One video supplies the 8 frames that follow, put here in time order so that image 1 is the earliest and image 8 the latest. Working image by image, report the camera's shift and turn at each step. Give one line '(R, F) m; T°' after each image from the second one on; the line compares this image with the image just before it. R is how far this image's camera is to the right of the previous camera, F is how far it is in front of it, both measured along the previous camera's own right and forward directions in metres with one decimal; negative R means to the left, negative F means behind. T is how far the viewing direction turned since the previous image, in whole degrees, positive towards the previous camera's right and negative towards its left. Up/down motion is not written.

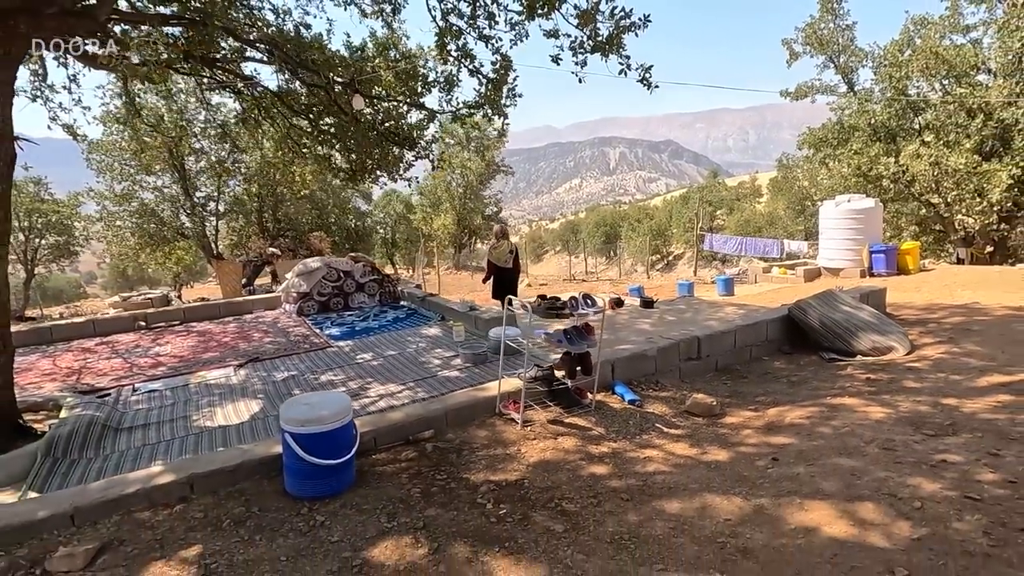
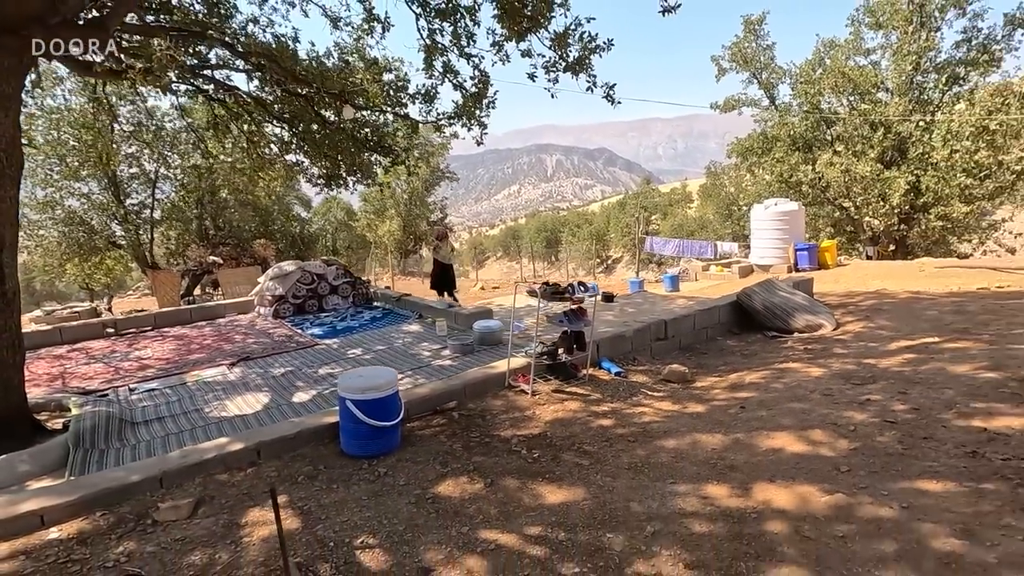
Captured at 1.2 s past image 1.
(-0.5, -0.5) m; +6°
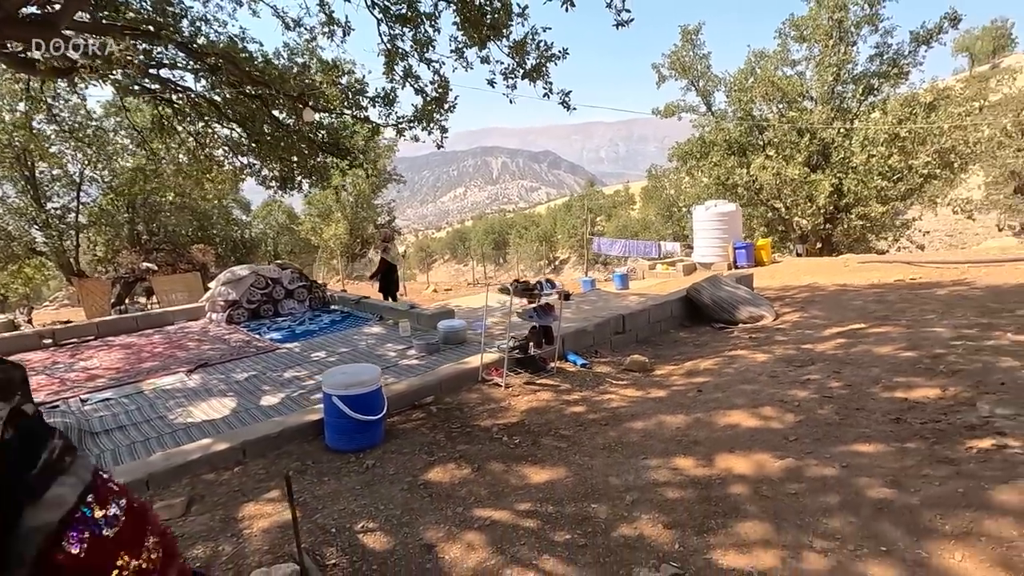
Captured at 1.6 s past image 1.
(-0.2, -0.2) m; +6°
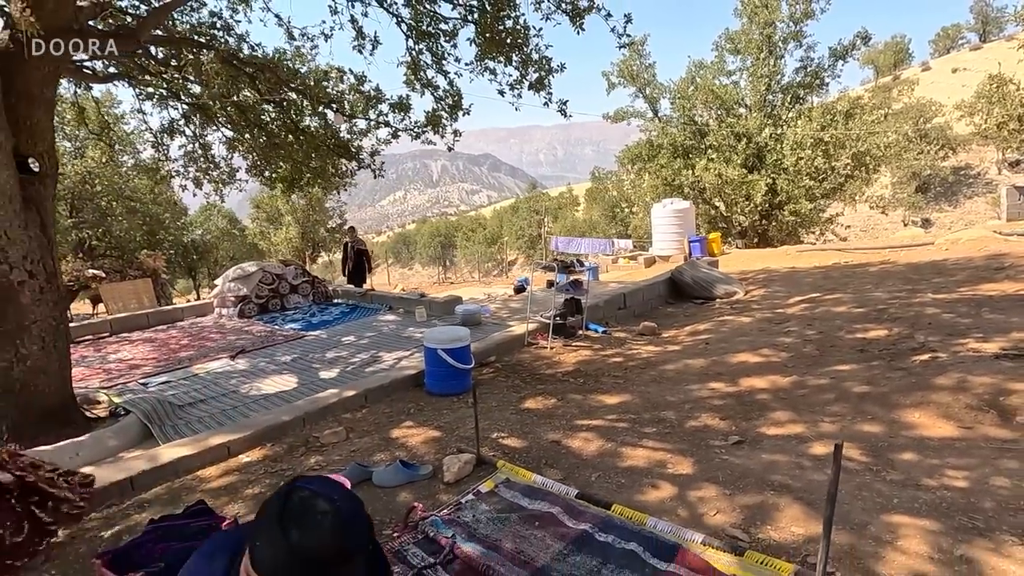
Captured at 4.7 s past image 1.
(-1.0, -0.8) m; +6°
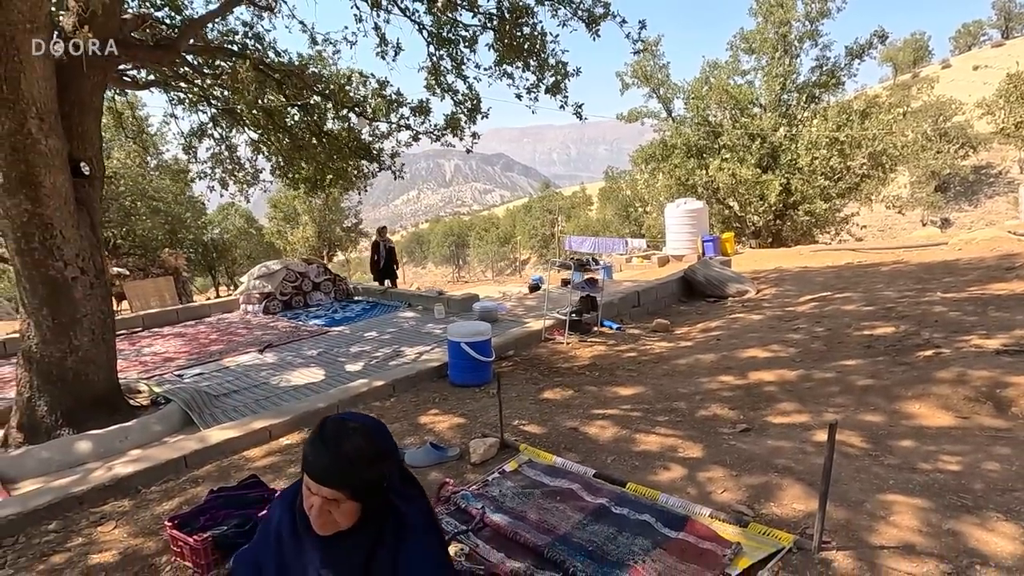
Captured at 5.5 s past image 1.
(-0.1, -0.2) m; -1°
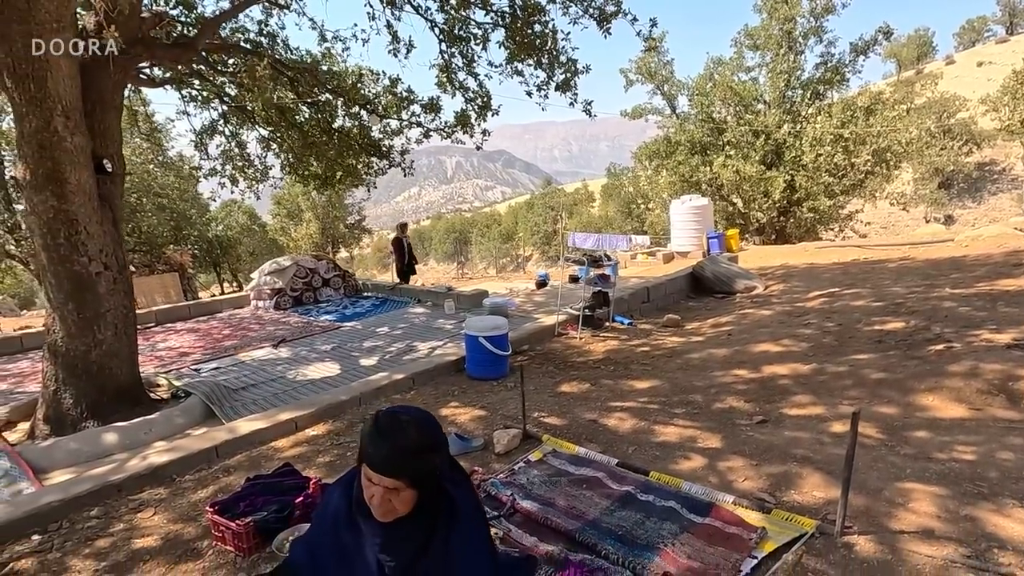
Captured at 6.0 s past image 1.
(-0.1, -0.1) m; 0°
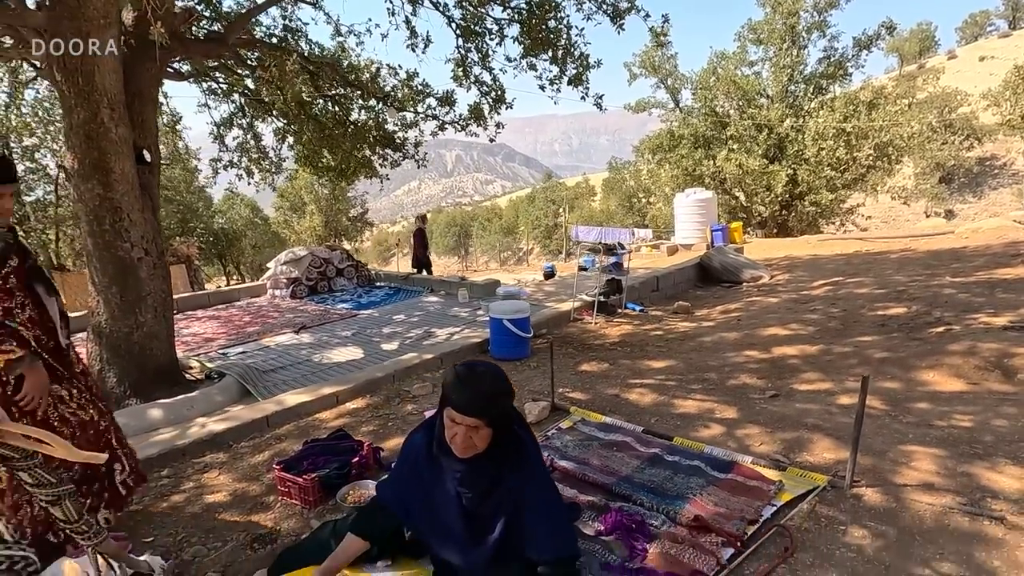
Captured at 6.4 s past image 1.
(-0.2, -0.2) m; 0°
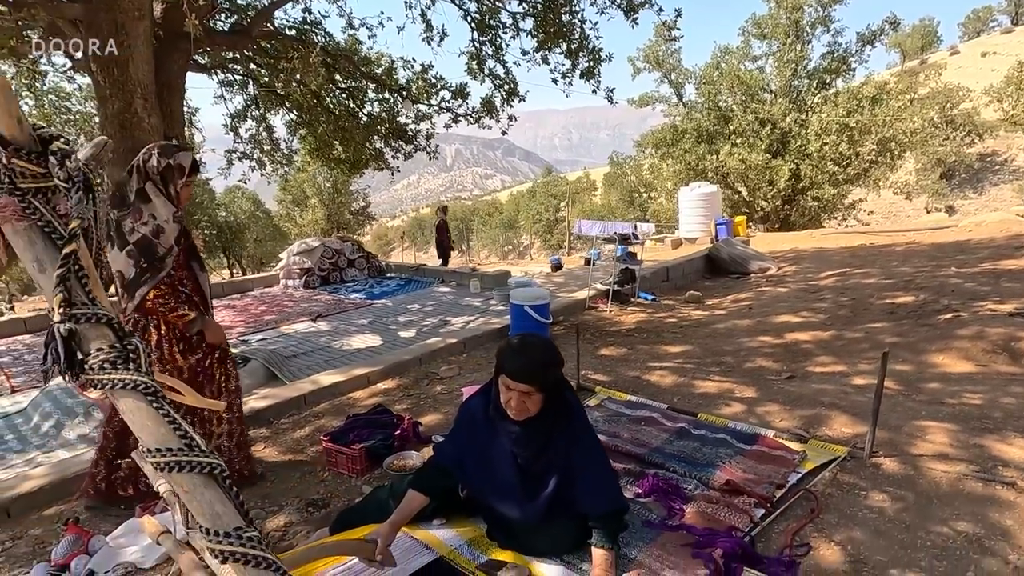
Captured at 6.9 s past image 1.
(-0.2, -0.1) m; 0°
